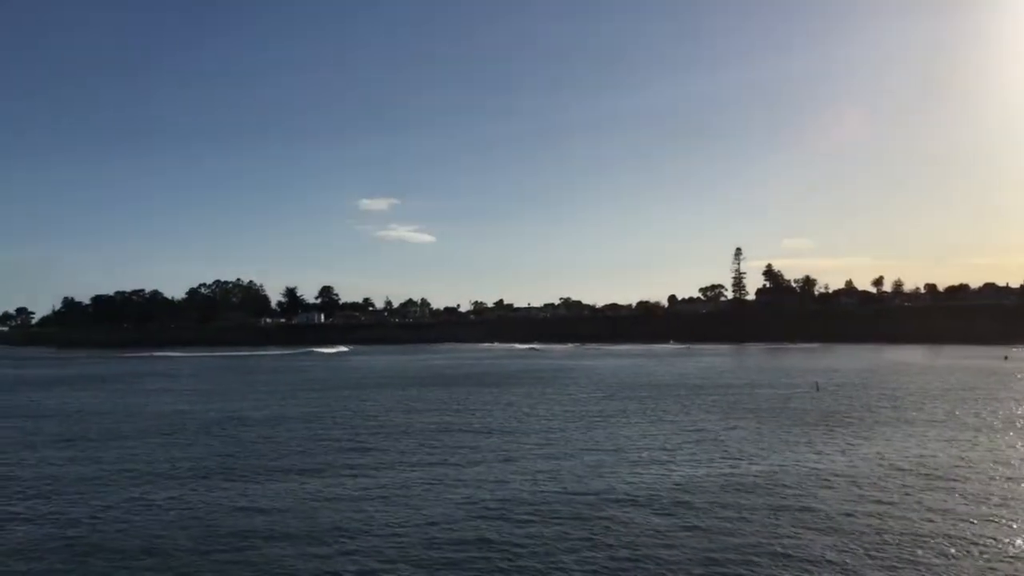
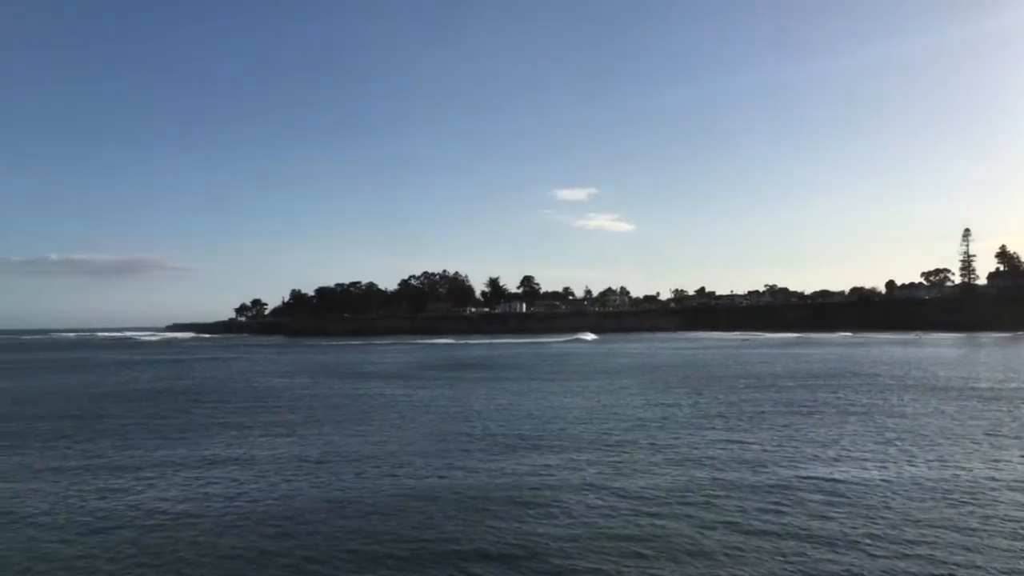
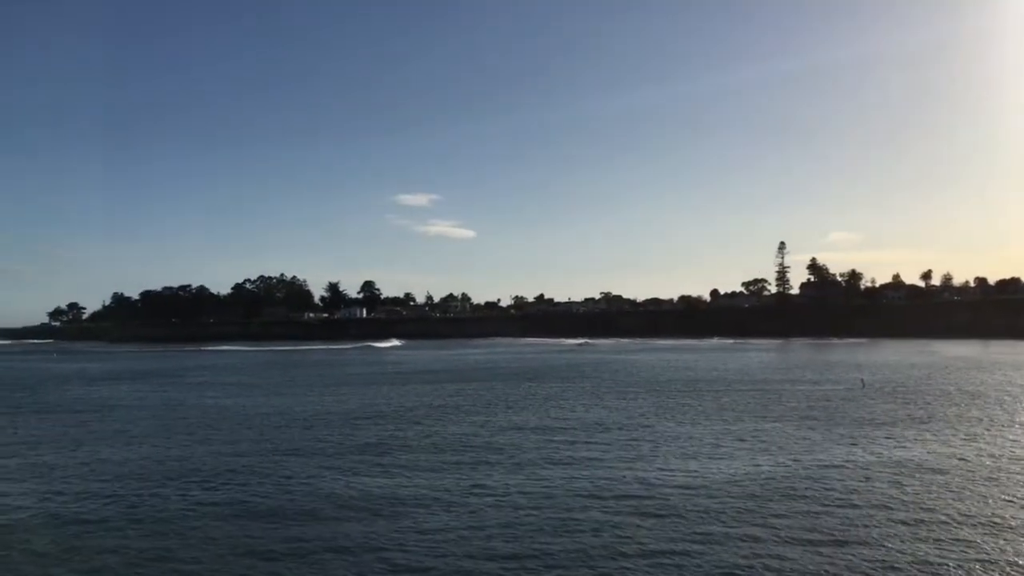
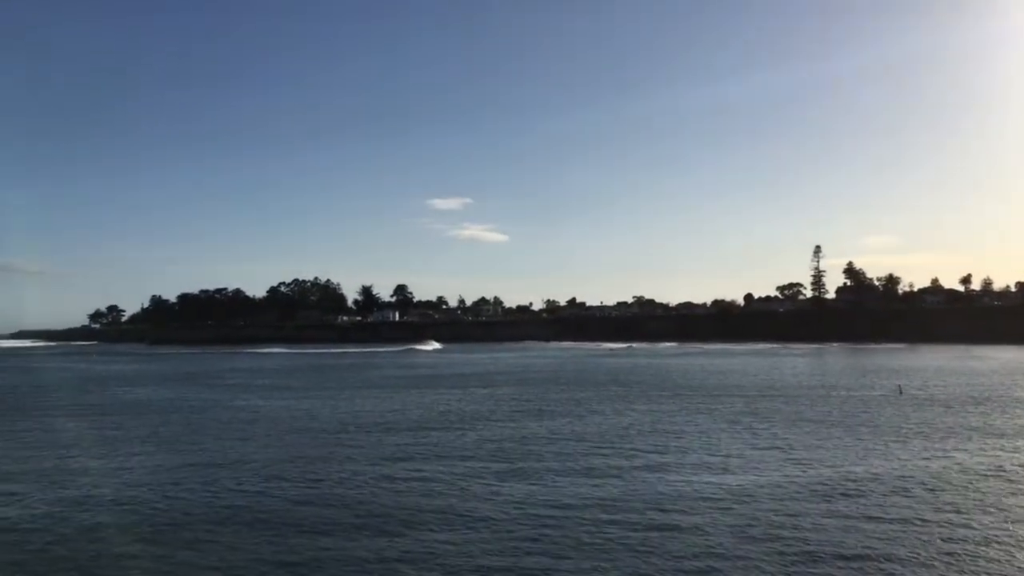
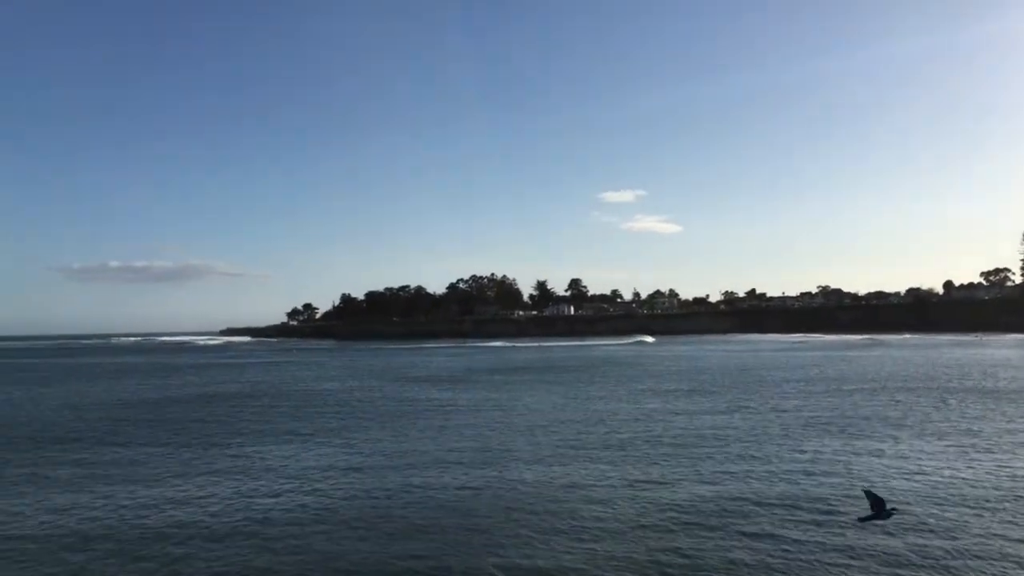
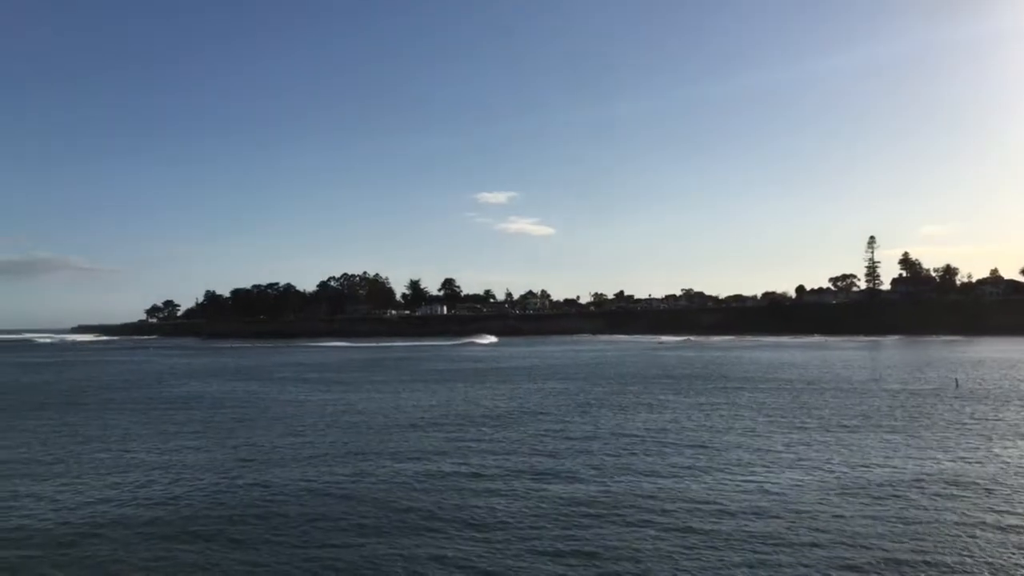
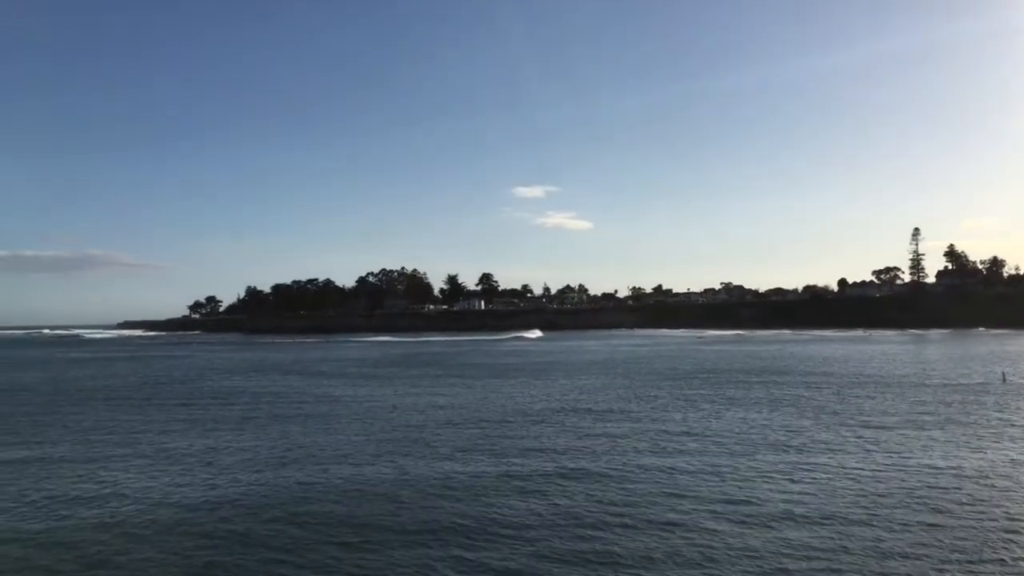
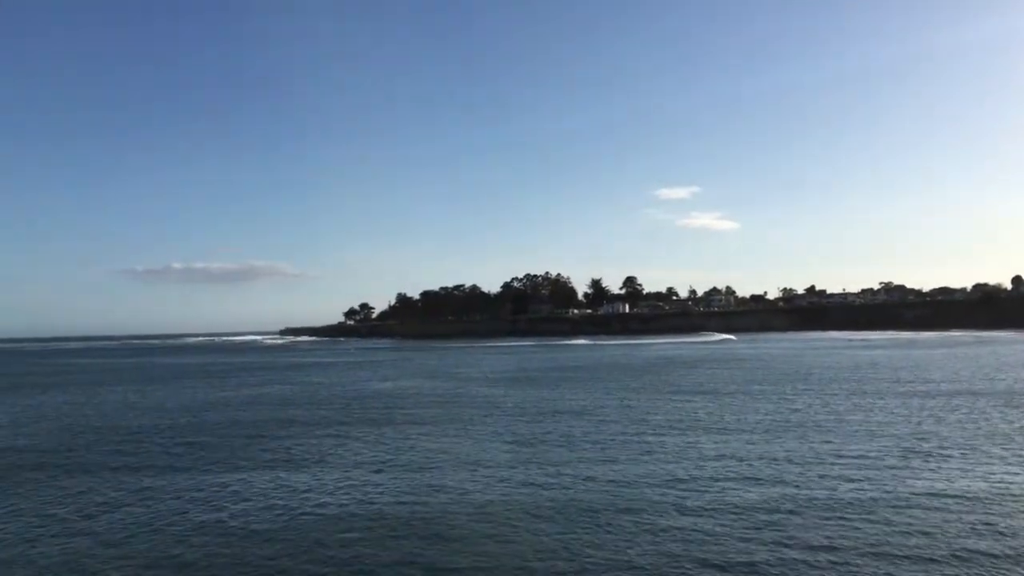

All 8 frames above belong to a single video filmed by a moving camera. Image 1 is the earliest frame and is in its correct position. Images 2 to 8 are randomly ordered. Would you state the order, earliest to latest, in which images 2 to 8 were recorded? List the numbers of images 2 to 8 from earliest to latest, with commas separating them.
3, 4, 6, 7, 2, 5, 8
